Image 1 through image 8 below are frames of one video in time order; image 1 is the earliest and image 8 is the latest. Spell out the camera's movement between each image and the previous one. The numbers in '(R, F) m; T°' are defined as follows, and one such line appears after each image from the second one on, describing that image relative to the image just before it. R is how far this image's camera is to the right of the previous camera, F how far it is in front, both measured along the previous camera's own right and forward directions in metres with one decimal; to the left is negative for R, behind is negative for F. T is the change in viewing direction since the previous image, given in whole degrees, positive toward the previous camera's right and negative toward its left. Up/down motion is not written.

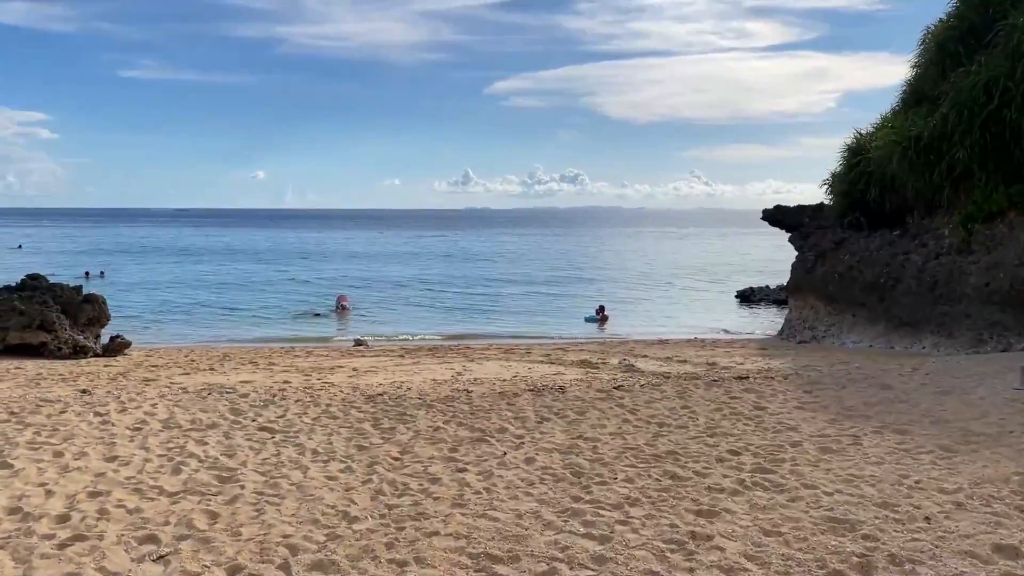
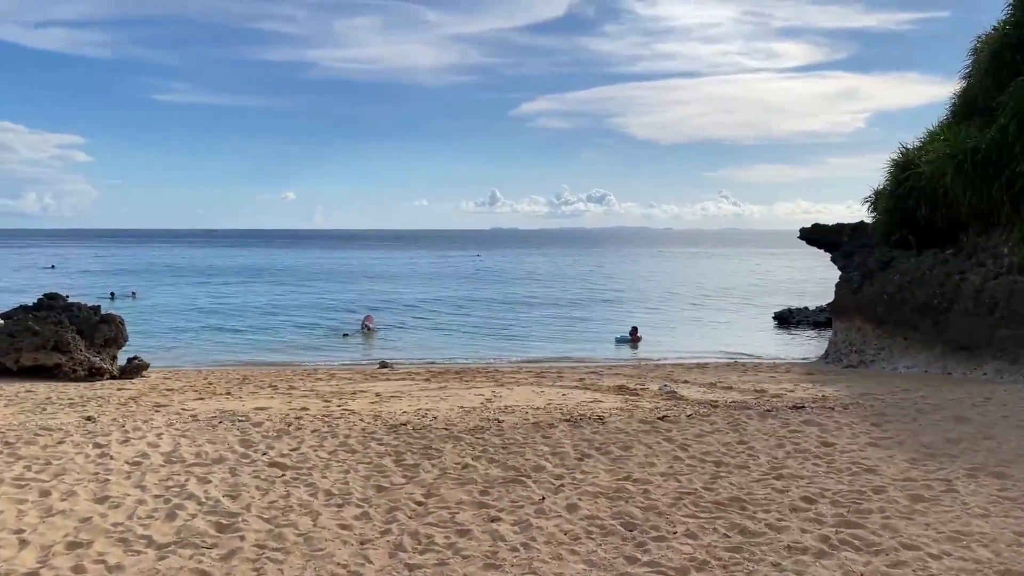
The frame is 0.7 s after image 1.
(-0.1, +0.8) m; -2°
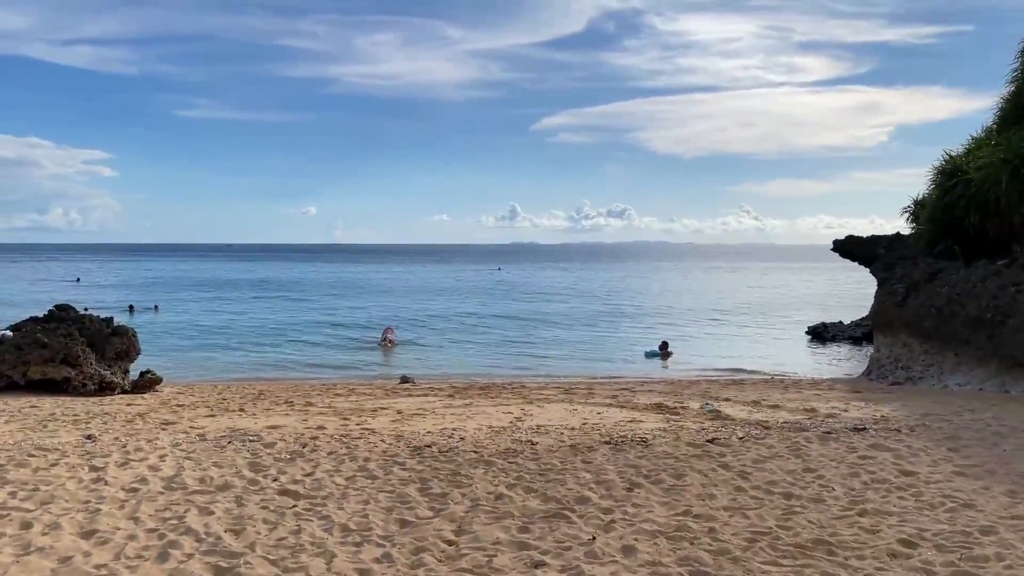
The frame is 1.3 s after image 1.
(-0.2, +0.8) m; -1°
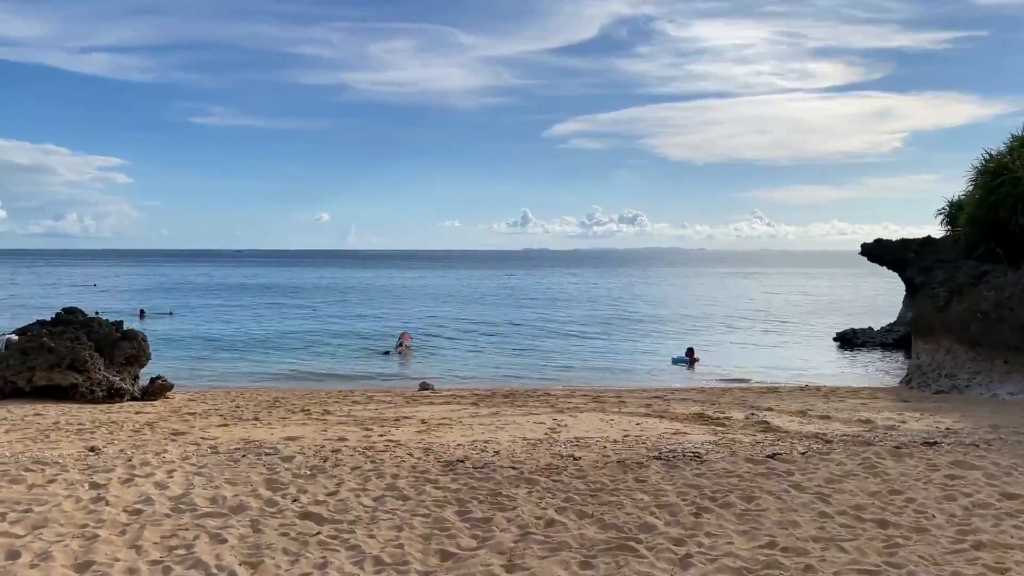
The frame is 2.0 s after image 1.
(-0.3, +0.7) m; -1°
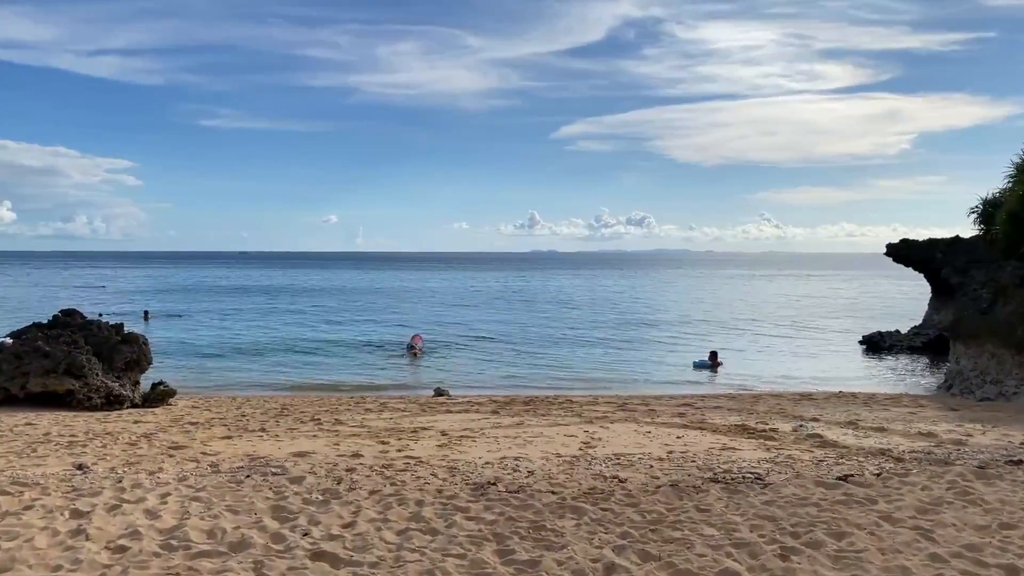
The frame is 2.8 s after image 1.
(-0.2, +0.9) m; 0°
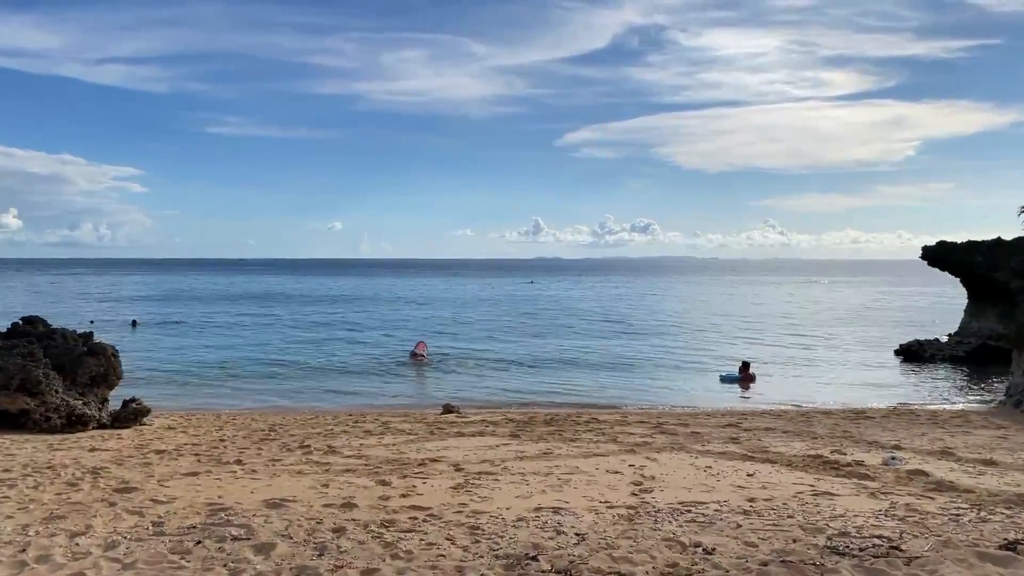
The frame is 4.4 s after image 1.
(-0.2, +1.8) m; 0°
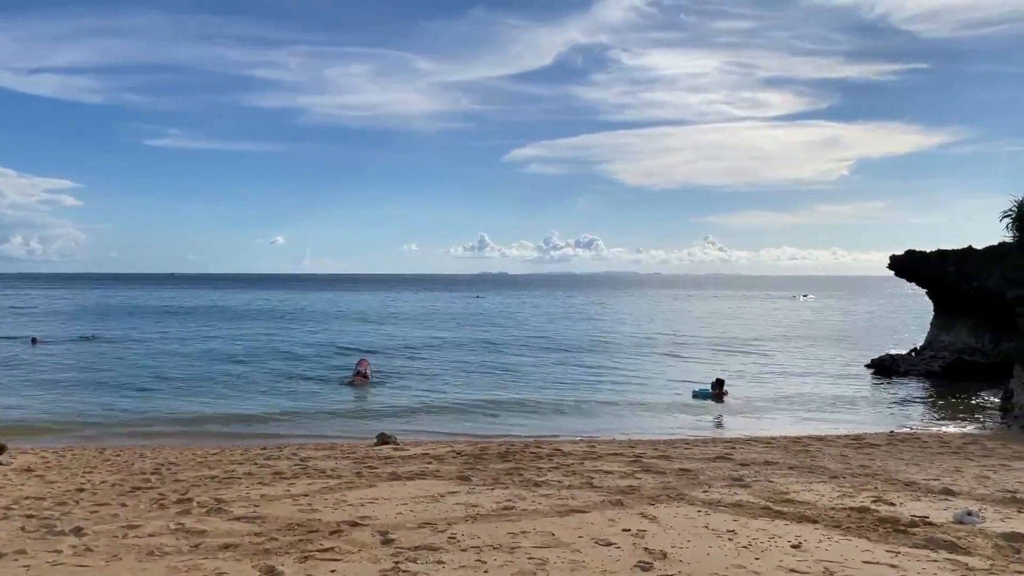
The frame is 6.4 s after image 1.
(0.0, +2.3) m; +4°
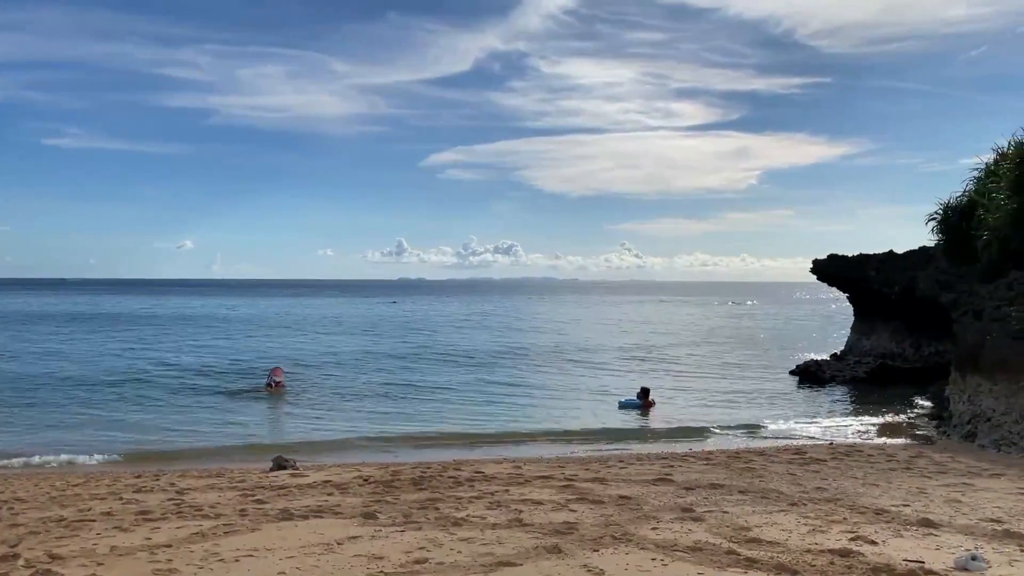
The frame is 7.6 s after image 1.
(0.0, +1.3) m; +6°
